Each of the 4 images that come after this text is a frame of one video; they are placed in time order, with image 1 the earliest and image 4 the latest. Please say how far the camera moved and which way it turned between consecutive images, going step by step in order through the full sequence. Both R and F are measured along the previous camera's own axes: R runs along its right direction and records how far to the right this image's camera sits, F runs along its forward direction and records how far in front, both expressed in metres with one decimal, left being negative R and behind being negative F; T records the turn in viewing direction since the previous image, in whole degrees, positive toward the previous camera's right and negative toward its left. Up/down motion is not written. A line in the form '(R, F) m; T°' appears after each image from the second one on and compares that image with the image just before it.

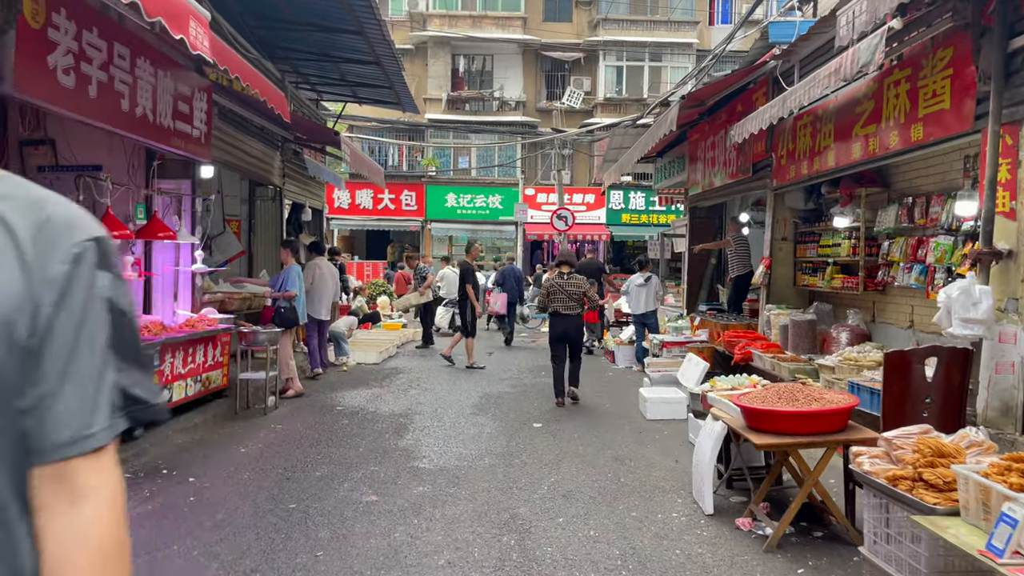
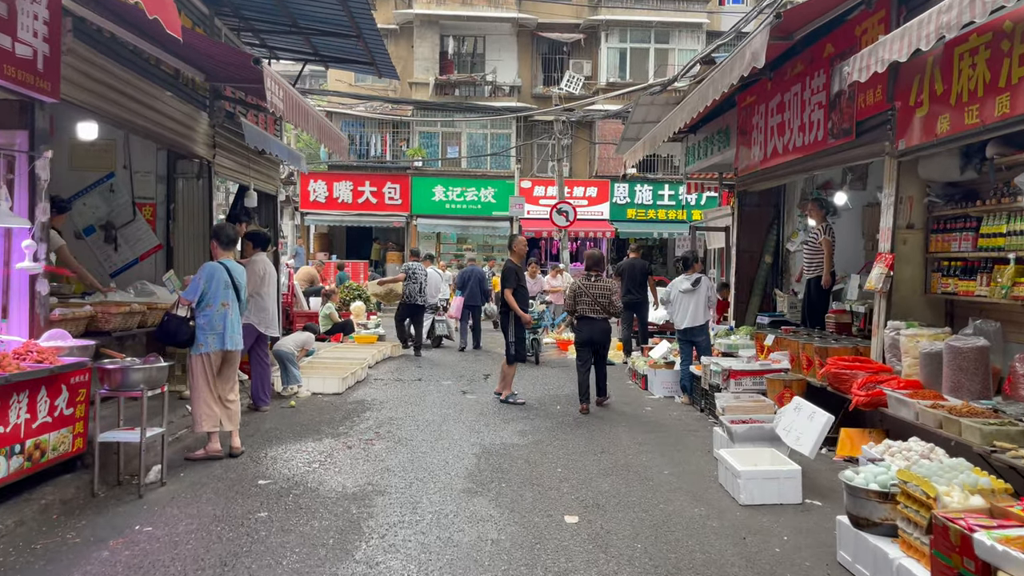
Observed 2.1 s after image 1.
(-0.2, +2.5) m; +1°
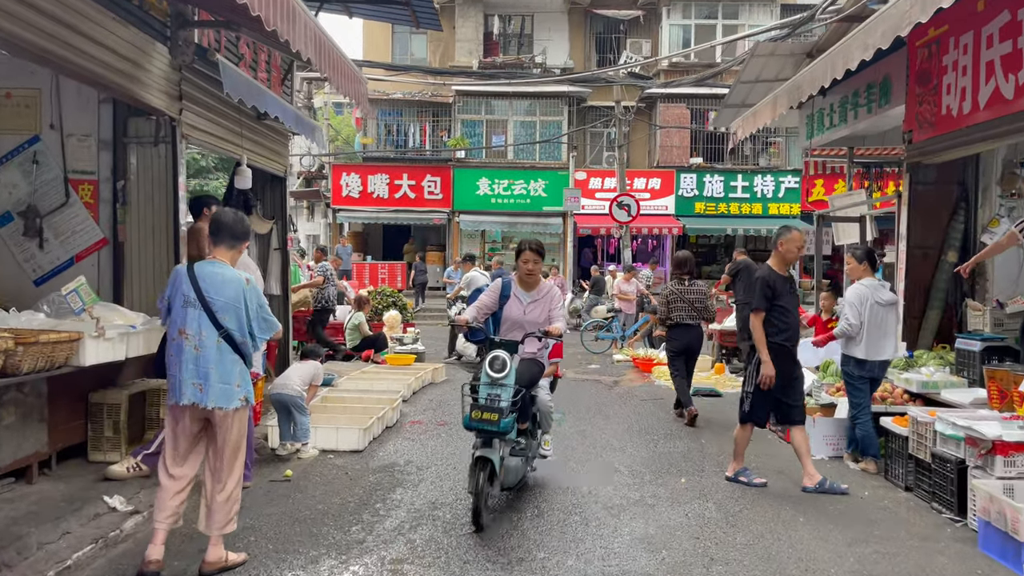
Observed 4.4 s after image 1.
(-0.4, +2.5) m; -3°
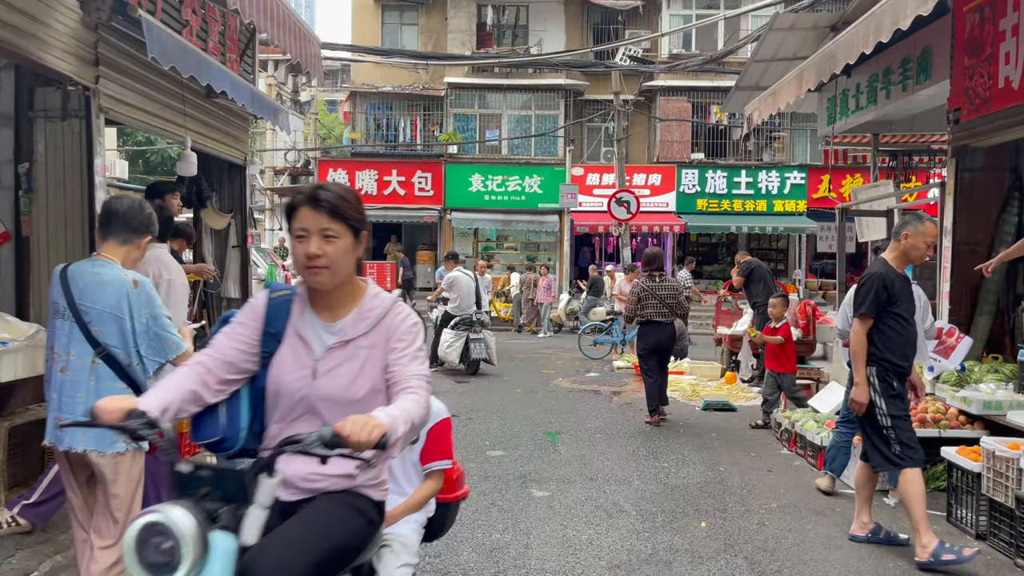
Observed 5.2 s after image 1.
(+0.1, +0.9) m; 0°
